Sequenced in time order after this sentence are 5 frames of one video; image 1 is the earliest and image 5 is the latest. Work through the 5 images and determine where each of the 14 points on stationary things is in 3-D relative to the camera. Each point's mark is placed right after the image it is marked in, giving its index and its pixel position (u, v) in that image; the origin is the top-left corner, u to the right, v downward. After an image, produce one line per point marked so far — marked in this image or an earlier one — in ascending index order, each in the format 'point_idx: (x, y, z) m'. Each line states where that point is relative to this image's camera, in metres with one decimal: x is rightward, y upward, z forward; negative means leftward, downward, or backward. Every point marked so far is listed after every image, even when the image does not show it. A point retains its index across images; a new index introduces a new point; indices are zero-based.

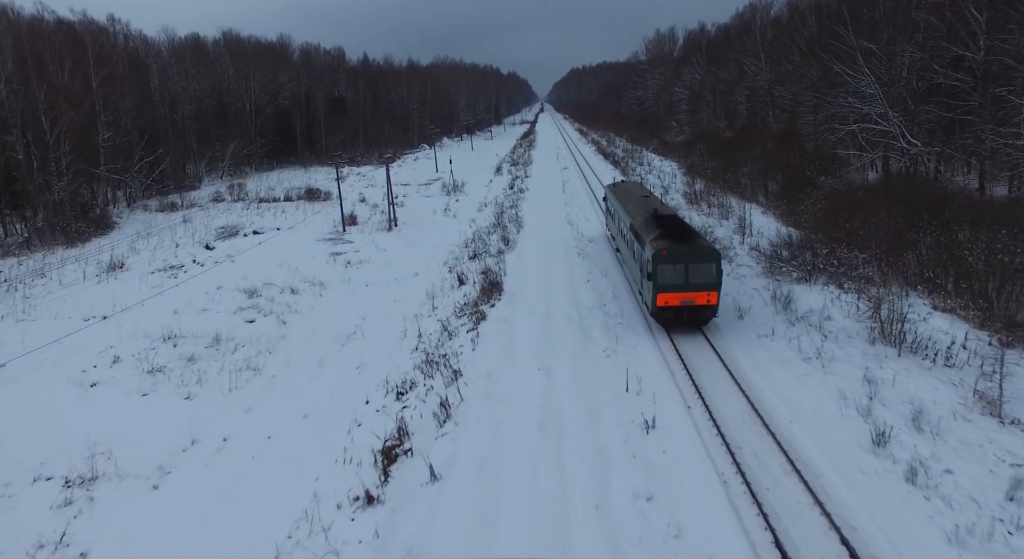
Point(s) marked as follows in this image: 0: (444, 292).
0: (-2.0, -0.4, +19.8) m
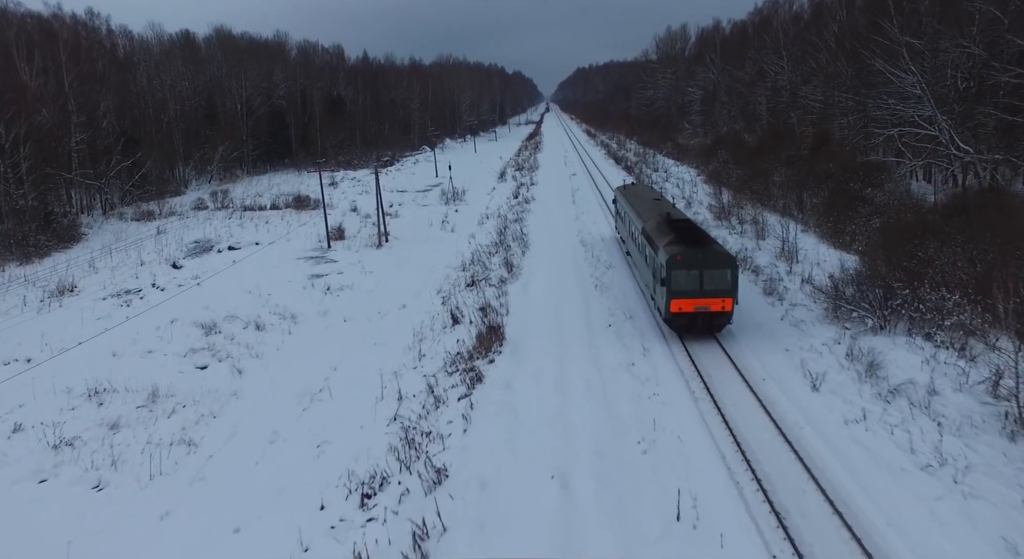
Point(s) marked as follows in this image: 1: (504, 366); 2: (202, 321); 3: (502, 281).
0: (-1.9, -1.3, +16.5) m
1: (-0.1, -1.7, +13.1) m
2: (-8.8, -1.2, +19.0) m
3: (-0.3, -0.1, +19.2) m
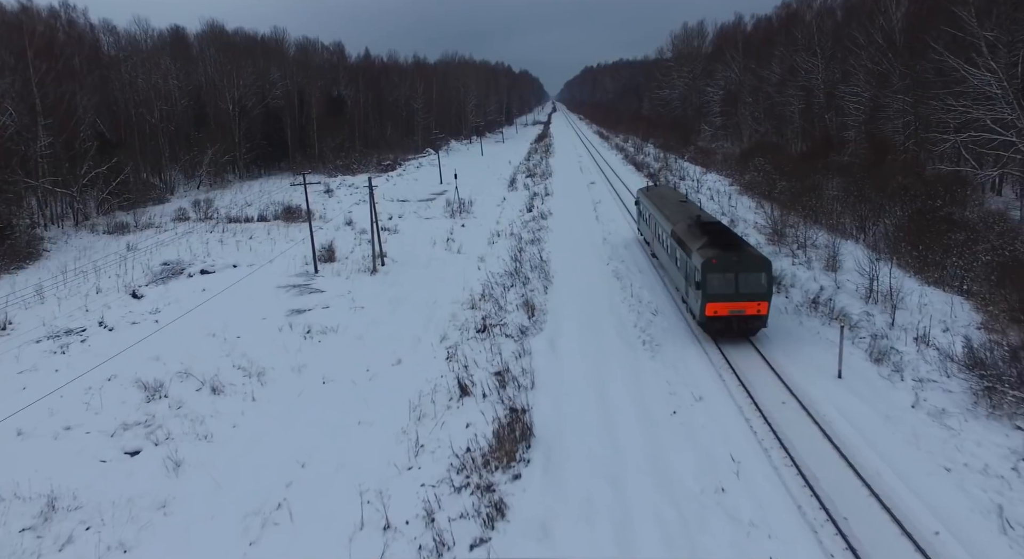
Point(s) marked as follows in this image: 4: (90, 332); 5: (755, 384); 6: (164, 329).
0: (-1.4, -2.5, +12.6) m
1: (+0.3, -2.8, +9.1) m
2: (-8.3, -2.3, +15.1) m
3: (+0.2, -1.2, +15.3) m
4: (-11.9, -1.5, +19.0) m
5: (+4.3, -1.9, +11.9) m
6: (-9.8, -1.4, +19.0) m
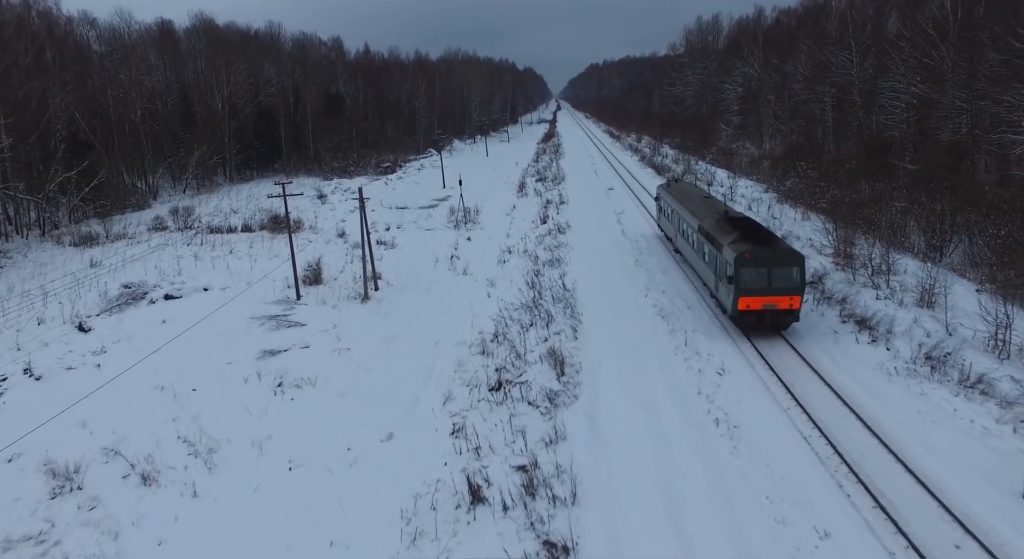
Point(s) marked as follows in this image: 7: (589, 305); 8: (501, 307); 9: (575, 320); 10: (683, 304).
0: (-0.9, -3.3, +8.9) m
1: (+0.8, -3.7, +5.5) m
2: (-7.8, -3.2, +11.5) m
3: (+0.7, -2.1, +11.6) m
4: (-11.4, -2.3, +15.5) m
5: (+4.7, -2.7, +8.3) m
6: (-9.3, -2.3, +15.4) m
7: (+1.9, -0.6, +16.8) m
8: (-0.3, -0.8, +17.9) m
9: (+1.4, -0.9, +15.7) m
10: (+4.1, -0.6, +16.5) m
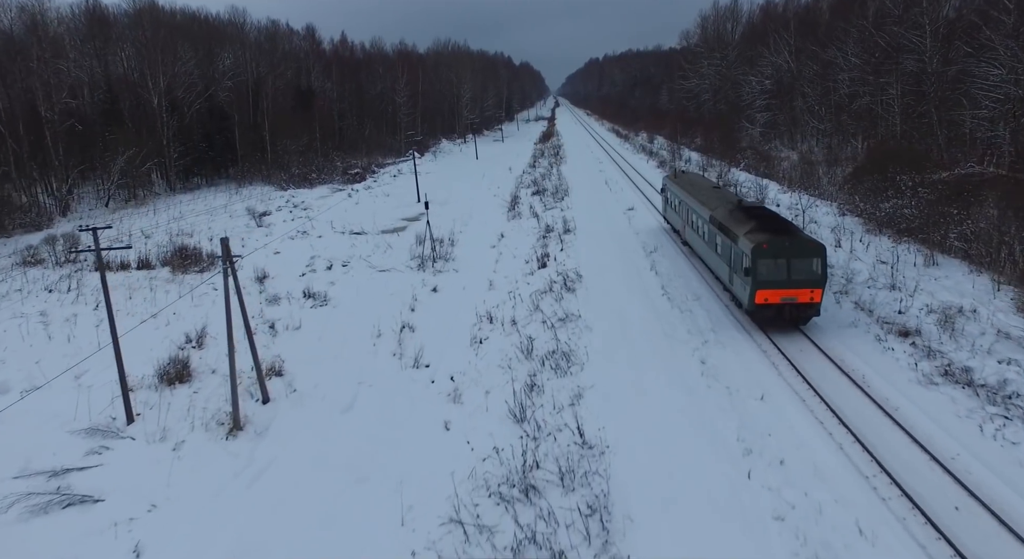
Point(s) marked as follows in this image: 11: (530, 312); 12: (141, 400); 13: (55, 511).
0: (-1.3, -5.4, +0.2) m
1: (+0.4, -5.8, -3.3) m
2: (-8.2, -5.2, +2.7) m
3: (+0.3, -4.1, +2.8) m
4: (-11.8, -4.4, +6.6) m
5: (+4.3, -4.8, -0.5) m
6: (-9.7, -4.3, +6.6) m
7: (+1.5, -2.7, +8.0) m
8: (-0.8, -2.9, +9.1) m
9: (+1.0, -3.0, +6.9) m
10: (+3.7, -2.6, +7.7) m
11: (+0.4, -0.6, +16.2) m
12: (-7.2, -2.4, +13.1) m
13: (-6.7, -3.4, +9.8) m
